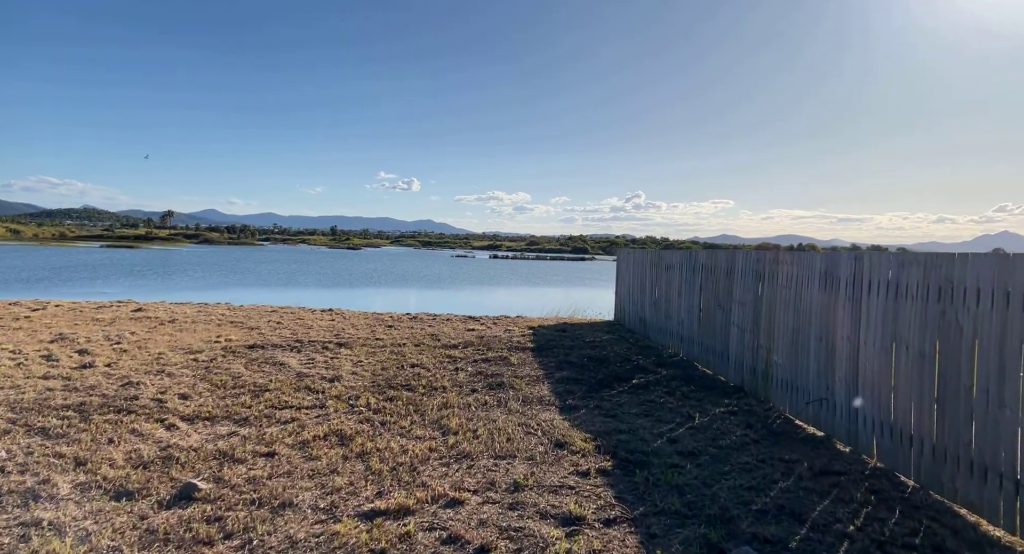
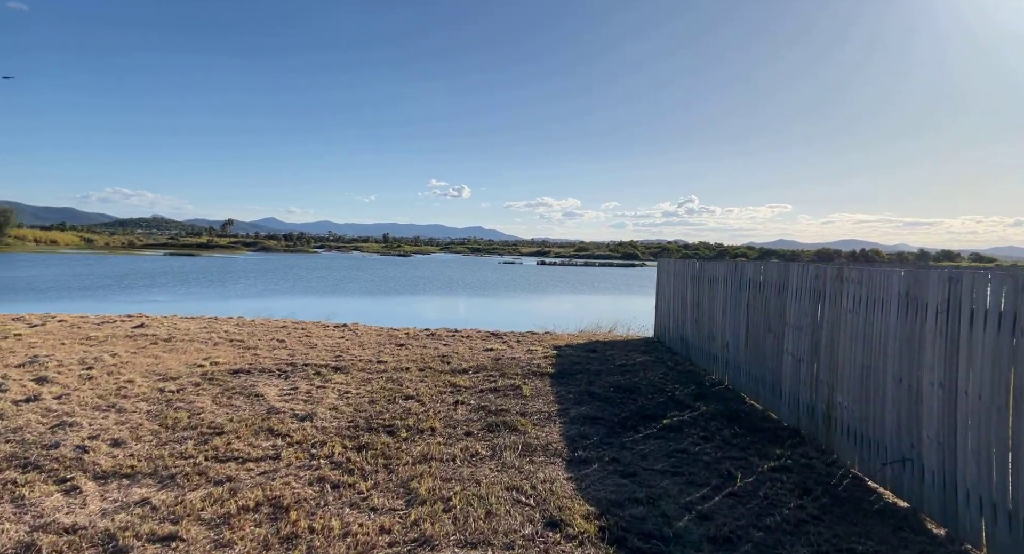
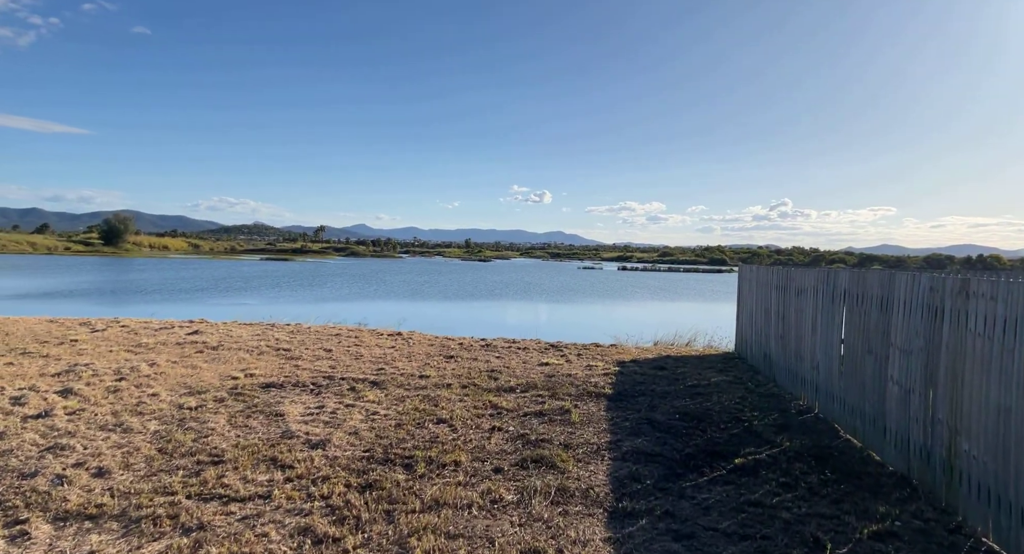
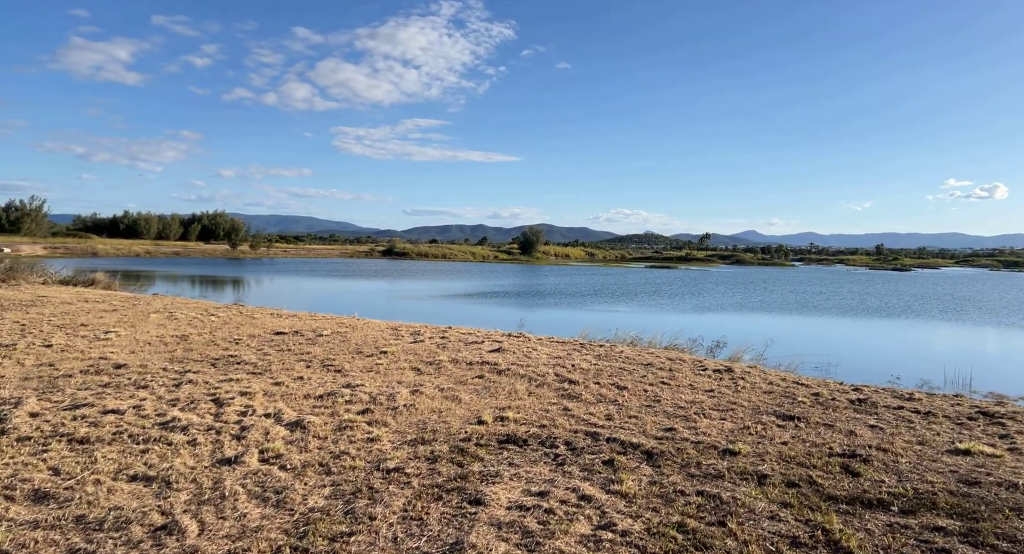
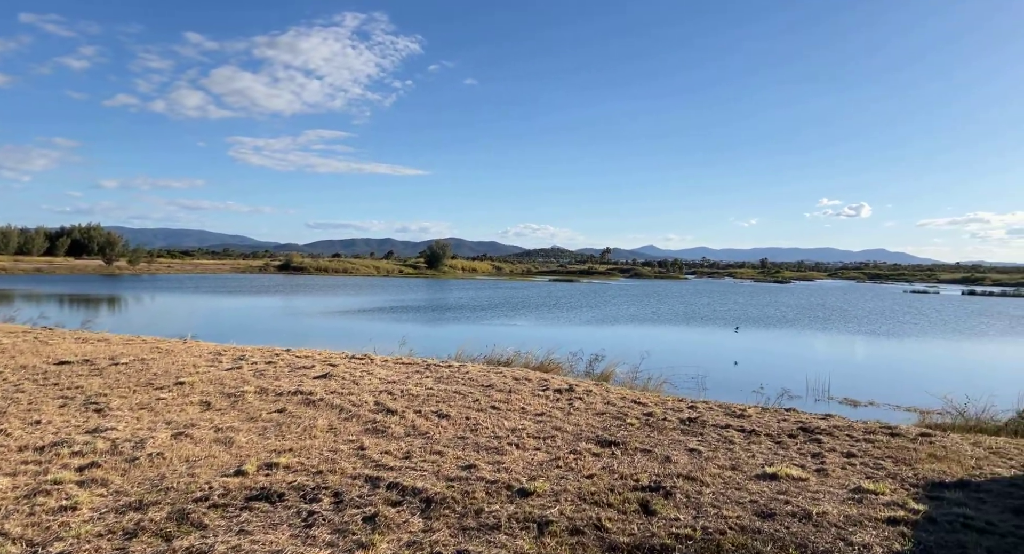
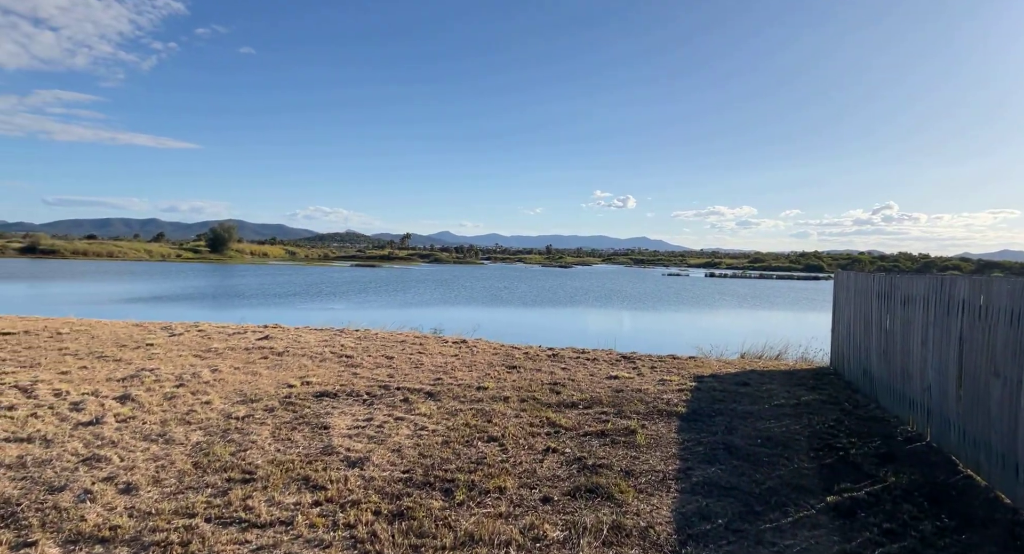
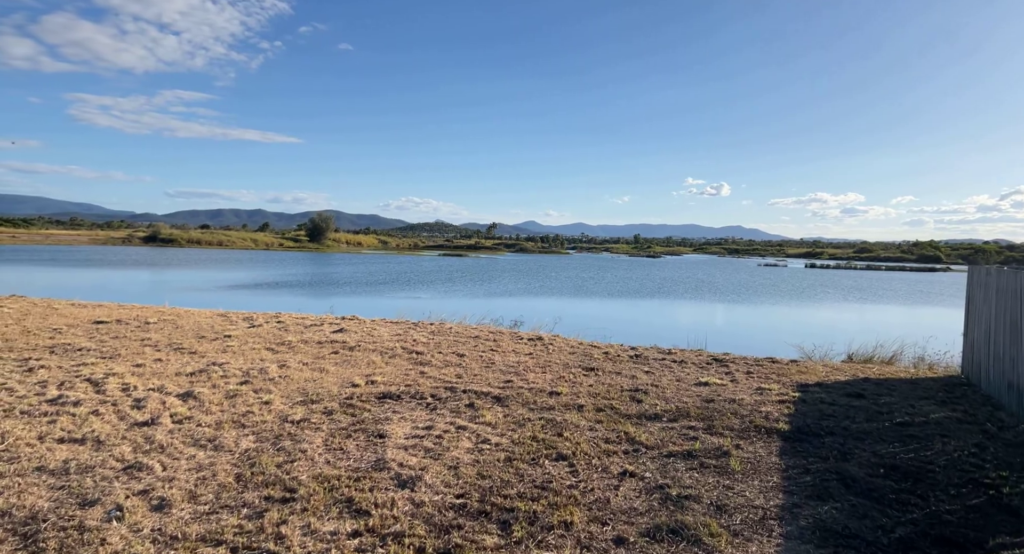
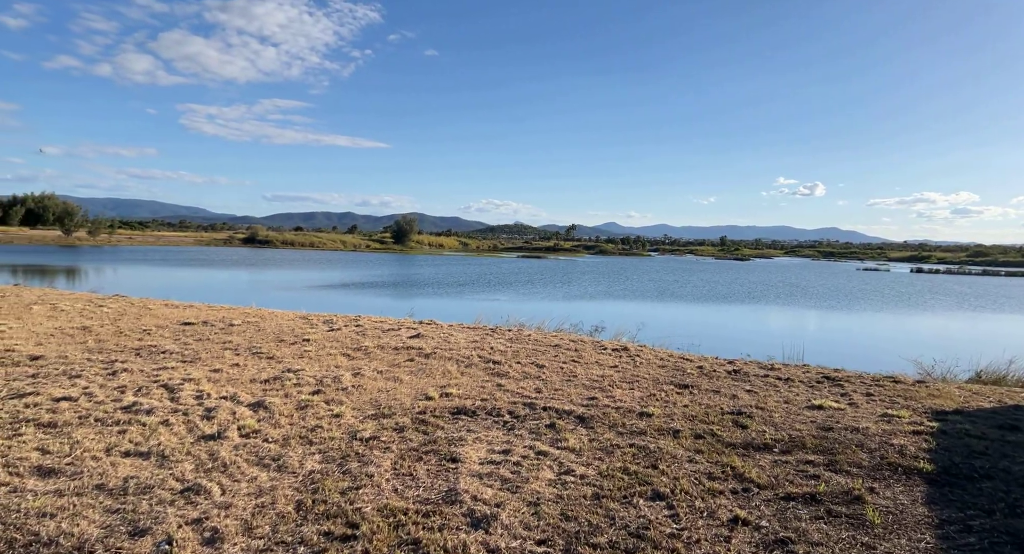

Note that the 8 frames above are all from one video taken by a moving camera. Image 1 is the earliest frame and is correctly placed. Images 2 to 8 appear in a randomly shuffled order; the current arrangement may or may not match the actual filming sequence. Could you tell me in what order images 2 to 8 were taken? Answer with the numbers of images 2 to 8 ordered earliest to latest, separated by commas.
2, 3, 6, 7, 8, 4, 5
